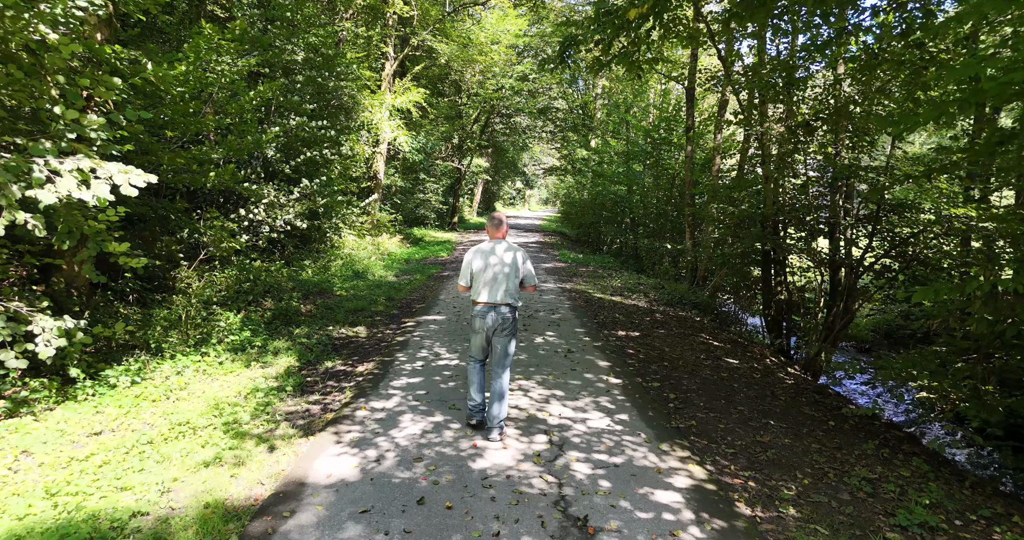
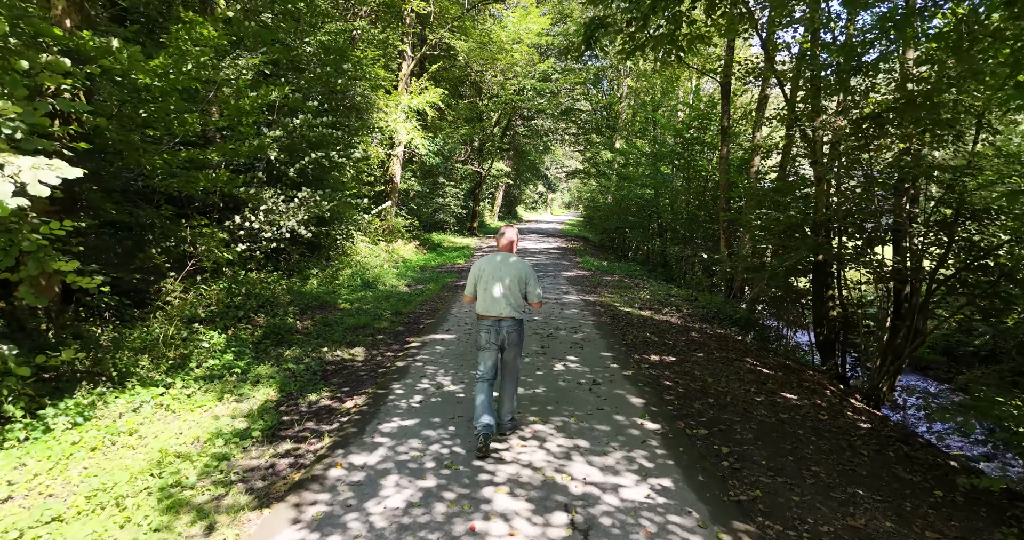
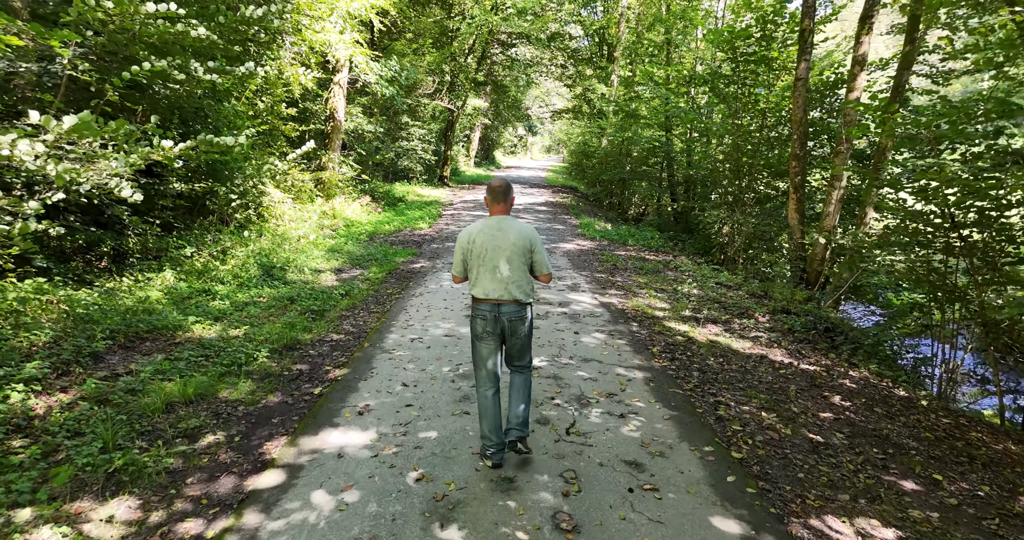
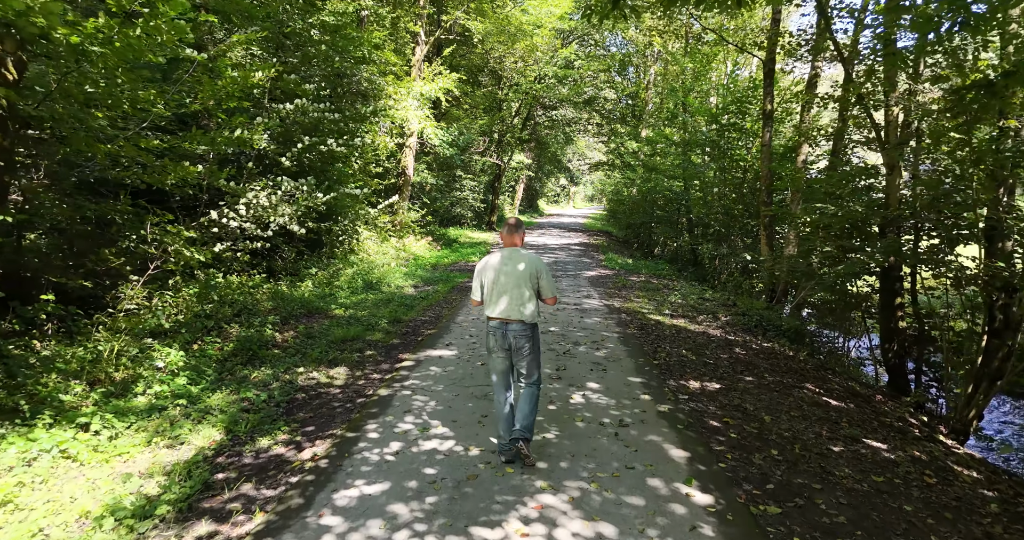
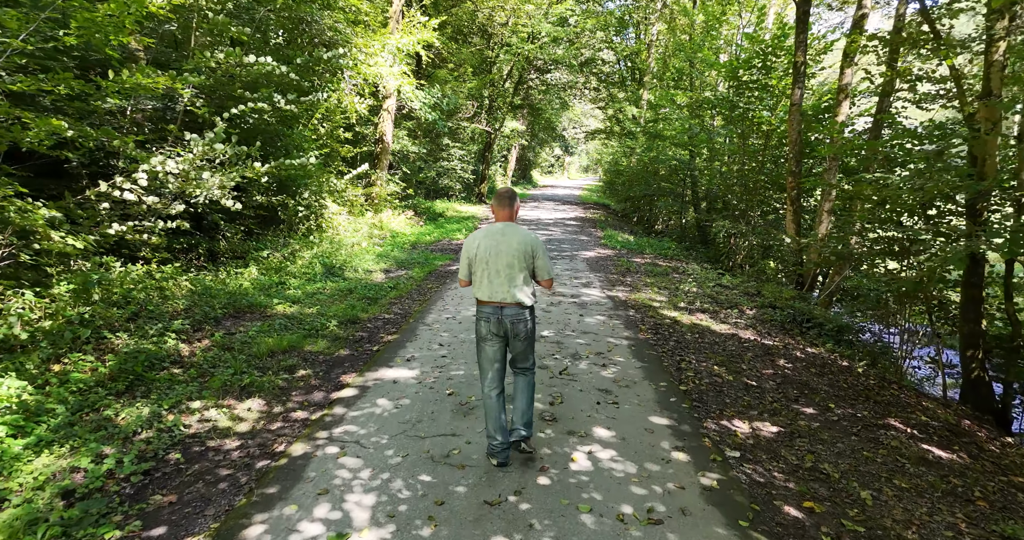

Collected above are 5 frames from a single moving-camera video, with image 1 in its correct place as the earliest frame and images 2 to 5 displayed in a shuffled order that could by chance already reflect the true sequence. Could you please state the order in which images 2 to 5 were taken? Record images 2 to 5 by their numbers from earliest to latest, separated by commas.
2, 4, 5, 3
